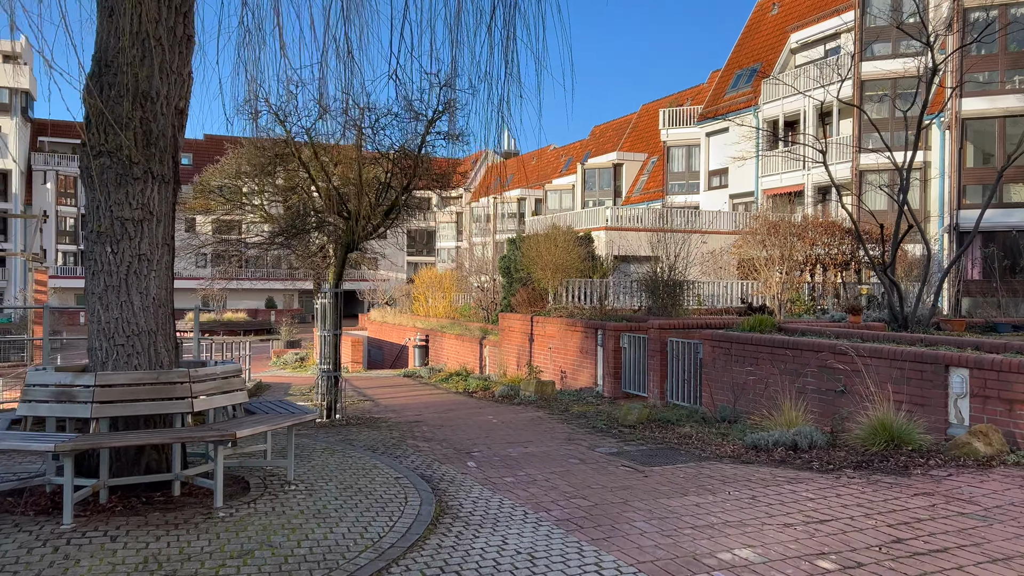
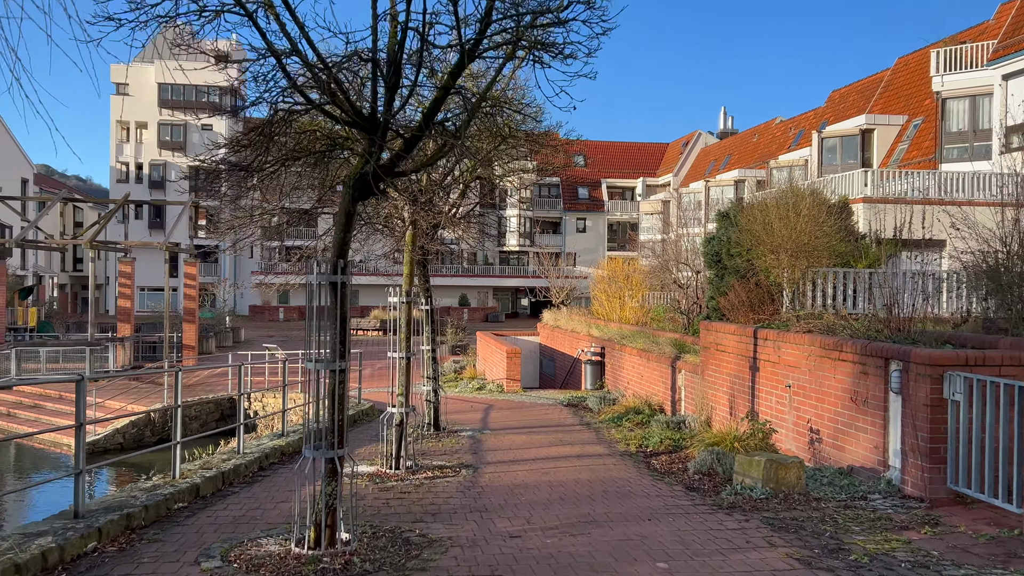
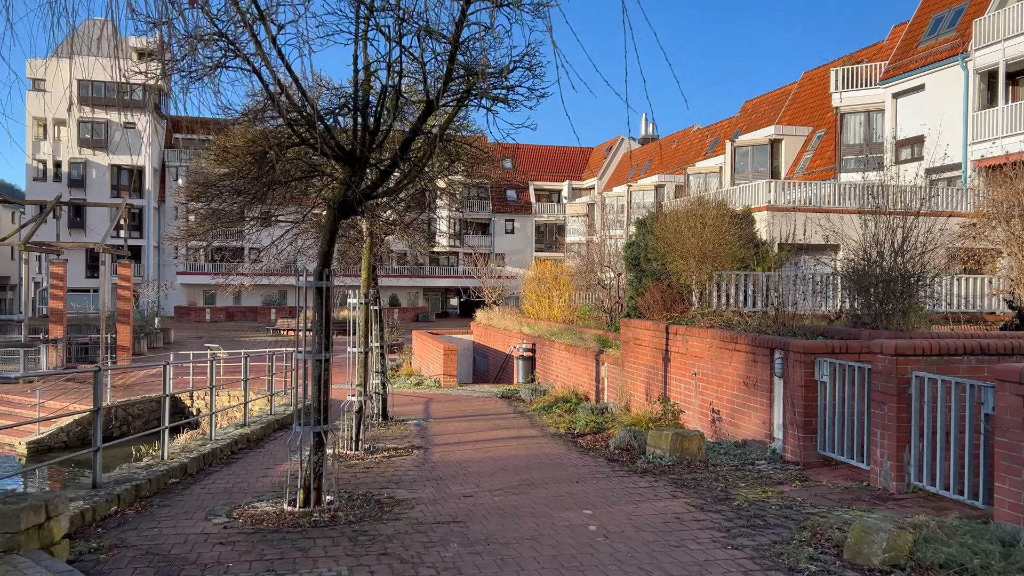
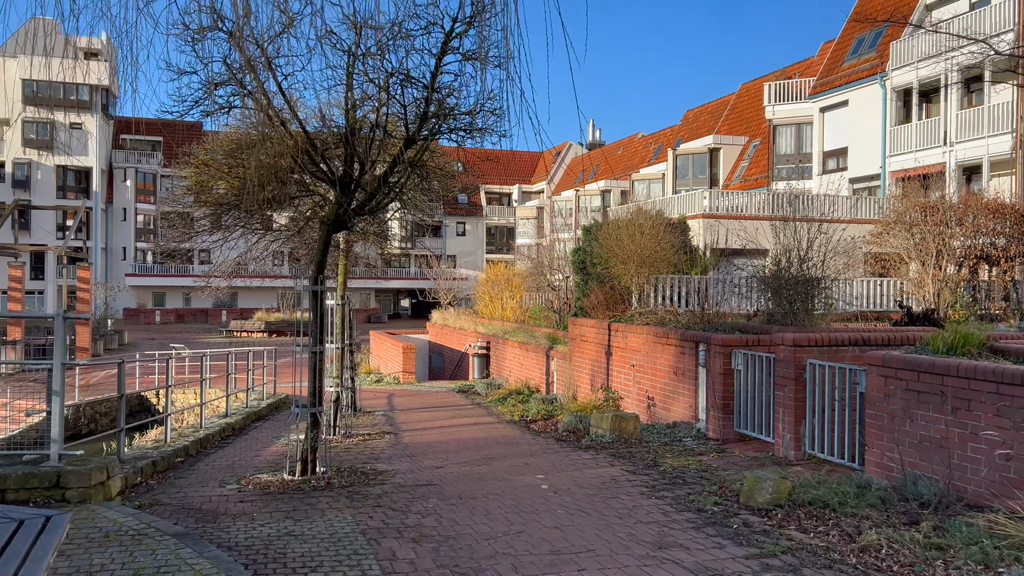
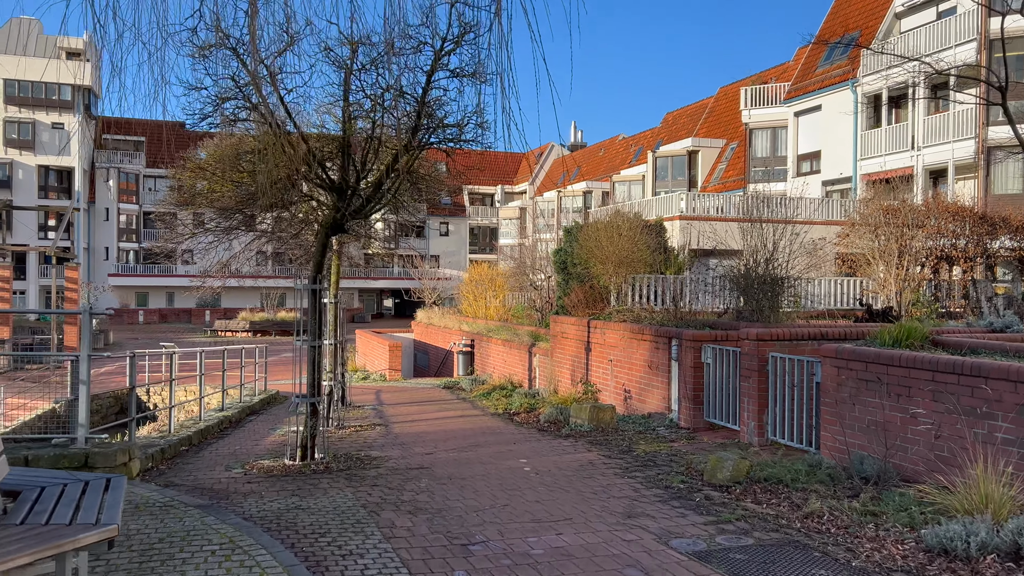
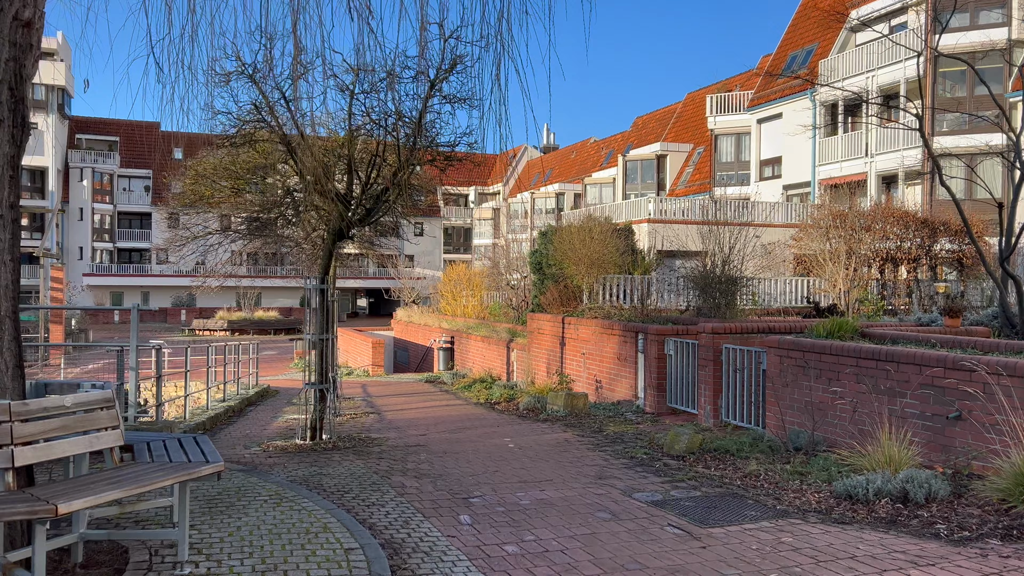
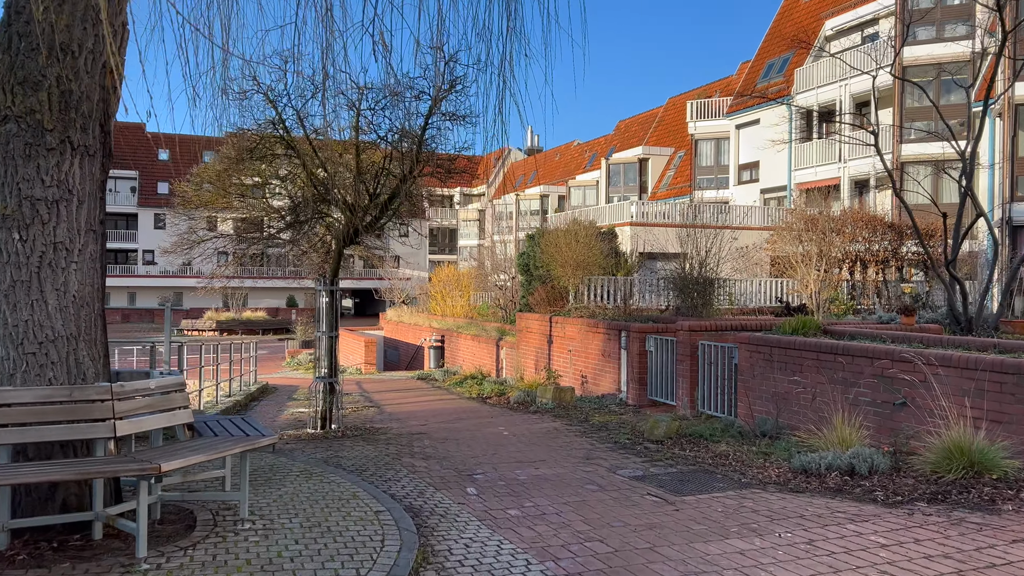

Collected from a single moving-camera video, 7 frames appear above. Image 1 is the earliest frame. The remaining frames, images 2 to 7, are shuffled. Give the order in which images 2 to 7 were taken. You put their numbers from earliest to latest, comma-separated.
7, 6, 5, 4, 3, 2
